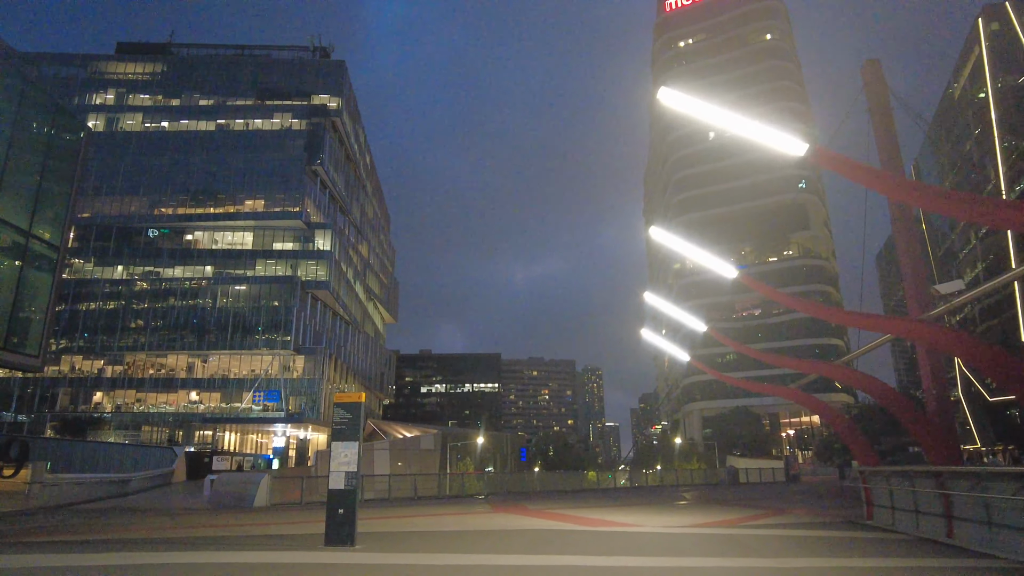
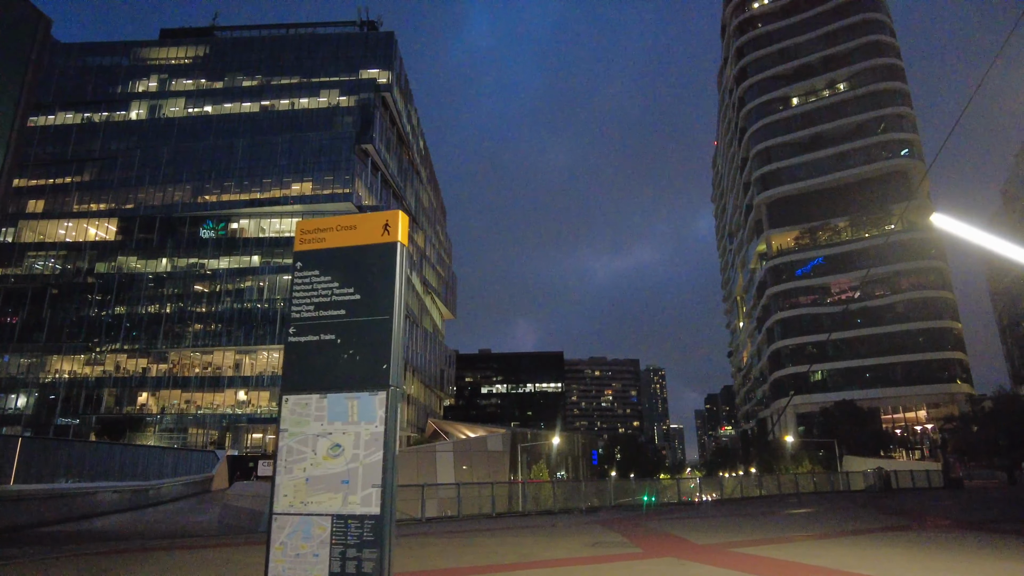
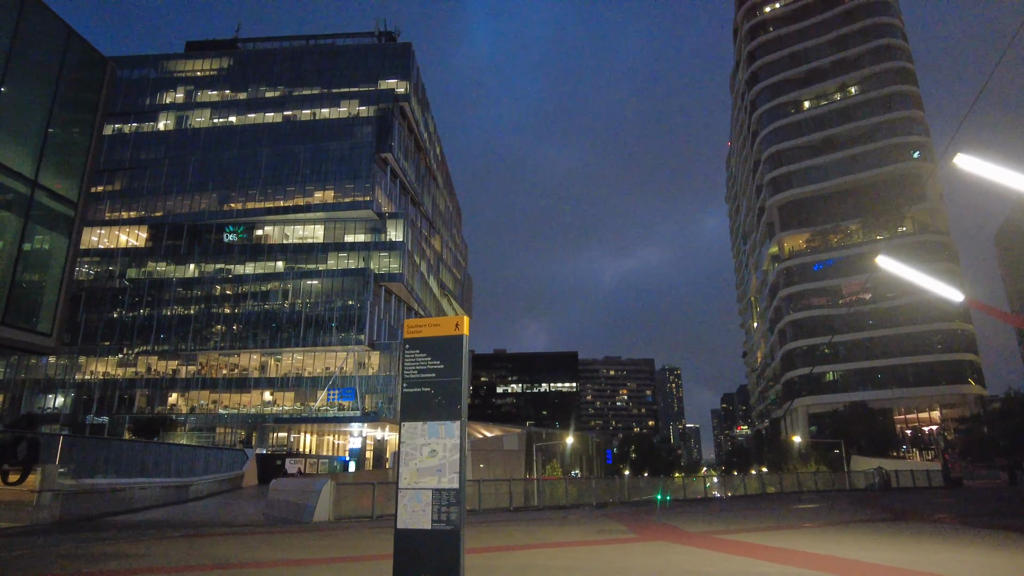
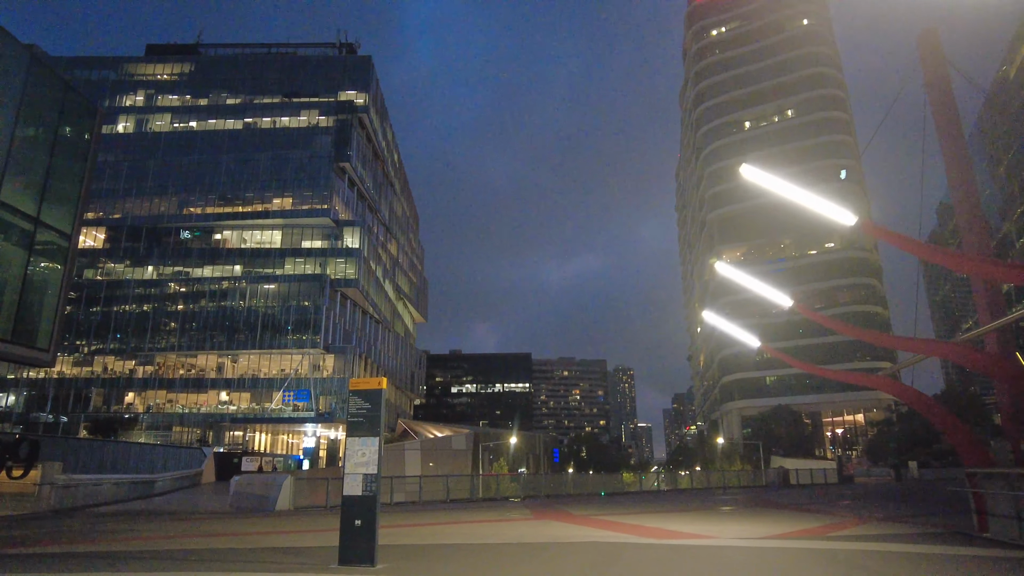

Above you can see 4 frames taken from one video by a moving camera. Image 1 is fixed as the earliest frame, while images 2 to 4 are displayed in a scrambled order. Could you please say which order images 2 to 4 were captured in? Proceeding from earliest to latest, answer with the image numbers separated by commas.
4, 3, 2
